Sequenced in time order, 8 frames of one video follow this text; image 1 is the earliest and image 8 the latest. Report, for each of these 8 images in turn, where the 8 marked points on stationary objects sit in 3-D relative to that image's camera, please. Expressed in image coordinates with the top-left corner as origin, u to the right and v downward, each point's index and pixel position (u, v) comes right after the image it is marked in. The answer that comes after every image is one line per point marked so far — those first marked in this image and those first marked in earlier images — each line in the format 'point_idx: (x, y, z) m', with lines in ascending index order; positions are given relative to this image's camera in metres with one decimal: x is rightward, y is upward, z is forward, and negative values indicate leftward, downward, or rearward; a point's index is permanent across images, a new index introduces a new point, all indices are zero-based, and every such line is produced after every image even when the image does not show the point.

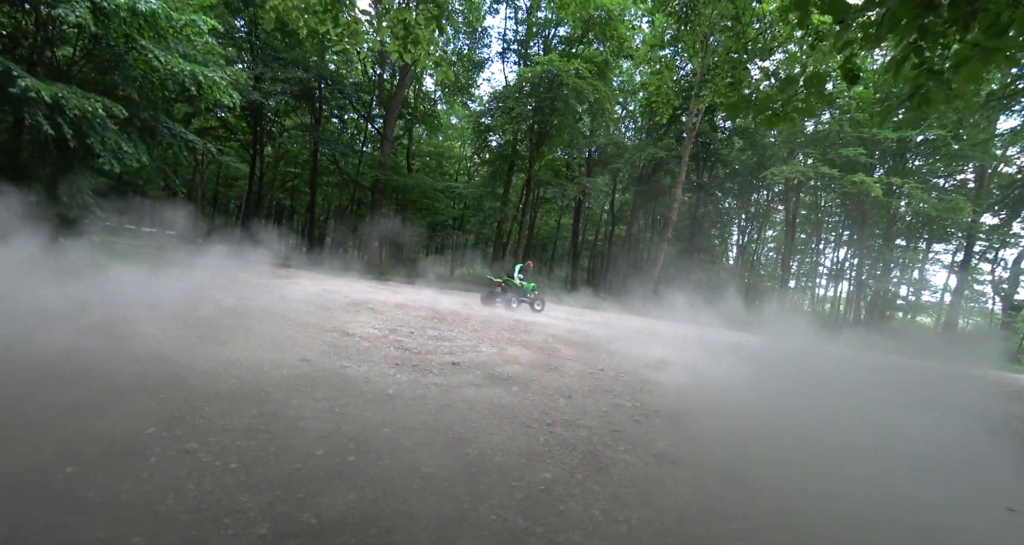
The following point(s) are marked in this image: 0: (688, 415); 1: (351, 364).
0: (+1.6, -1.3, +4.1) m
1: (-1.5, -0.9, +4.5) m
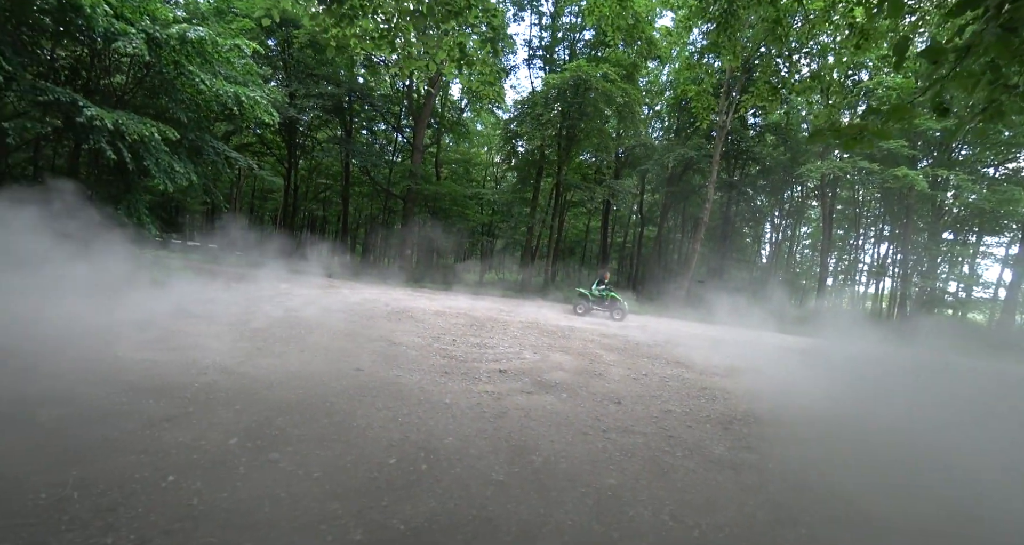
0: (+2.1, -1.3, +4.1) m
1: (-1.1, -1.0, +4.6) m
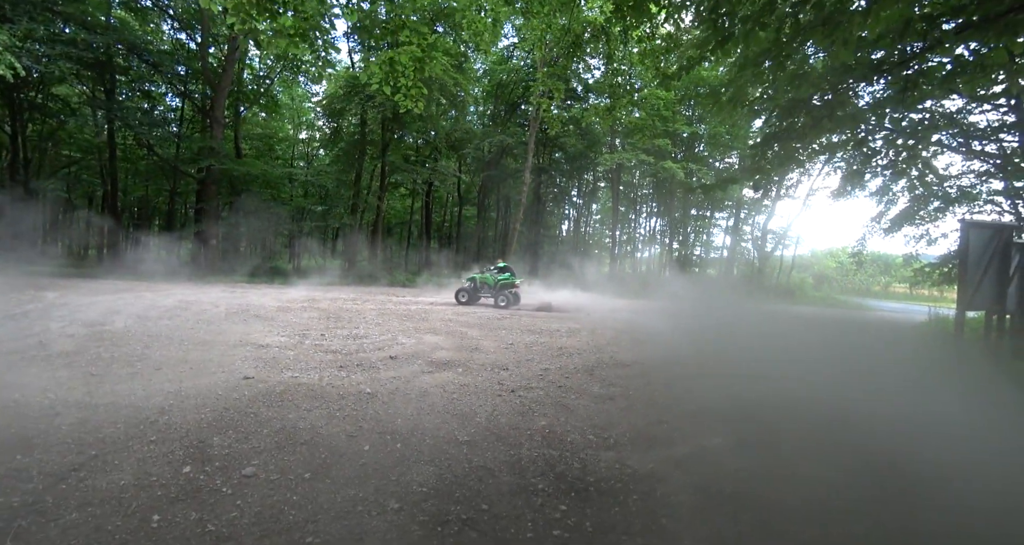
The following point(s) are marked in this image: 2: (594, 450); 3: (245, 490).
0: (+1.1, -1.1, +5.3) m
1: (-2.1, -1.0, +4.6) m
2: (+0.5, -1.1, +2.9) m
3: (-1.4, -1.1, +2.3) m
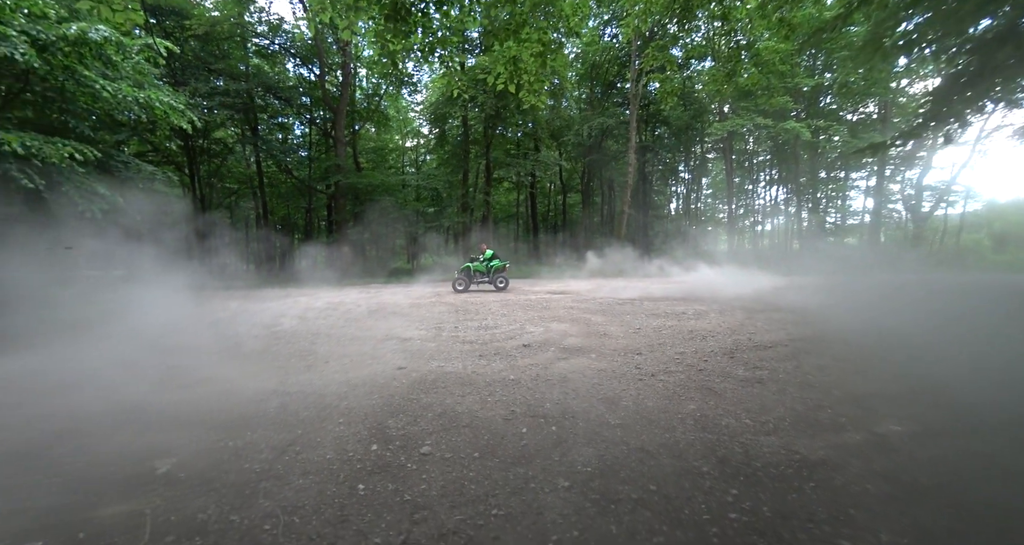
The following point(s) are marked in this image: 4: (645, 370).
0: (+2.5, -0.8, +5.0) m
1: (-0.7, -1.0, +4.9) m
2: (+1.5, -1.0, +2.8) m
3: (-0.5, -1.1, +2.6) m
4: (+1.2, -0.9, +4.2) m
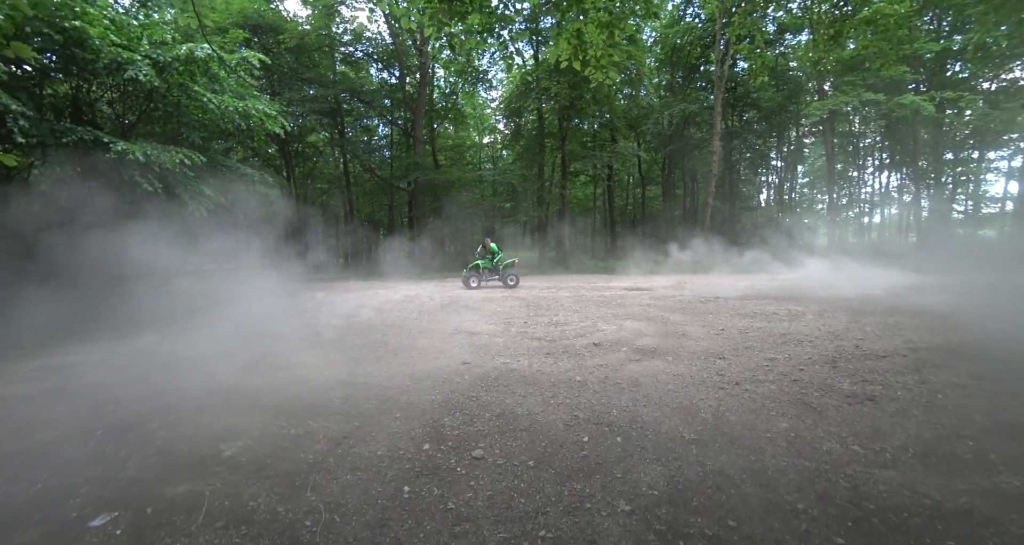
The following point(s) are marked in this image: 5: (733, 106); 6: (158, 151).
0: (+3.2, -0.8, +4.3) m
1: (0.0, -0.9, +4.8) m
2: (+1.8, -1.0, +2.3) m
3: (-0.2, -1.1, +2.5) m
4: (+1.8, -0.9, +3.8) m
5: (+9.5, +7.1, +19.7) m
6: (-6.0, +2.0, +7.9) m
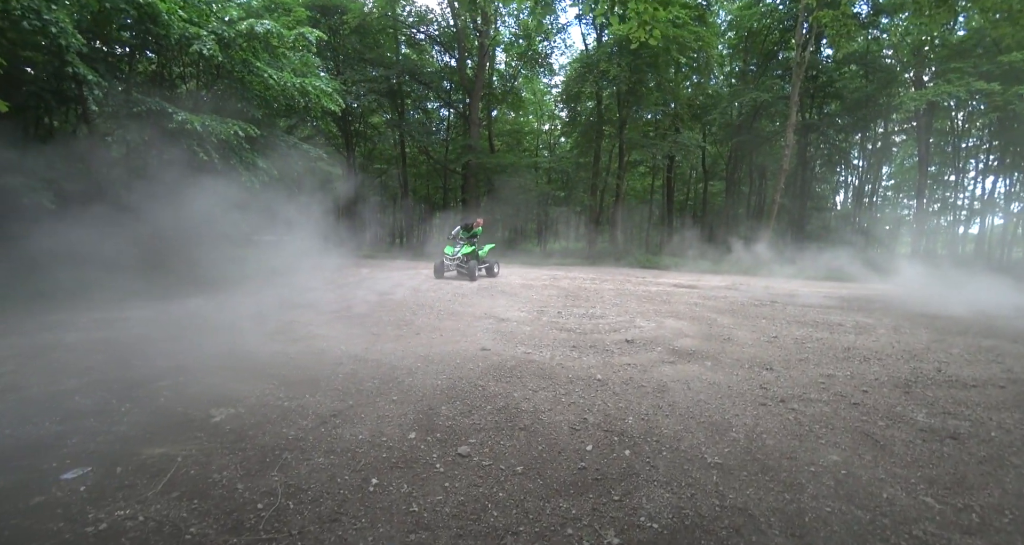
0: (+3.3, -0.9, +3.6) m
1: (+0.2, -0.8, +4.5) m
2: (+1.7, -1.0, +1.8) m
3: (-0.3, -0.9, +2.2) m
4: (+1.8, -0.8, +3.2) m
5: (+11.9, +6.9, +18.0) m
6: (-5.2, +2.6, +8.1) m
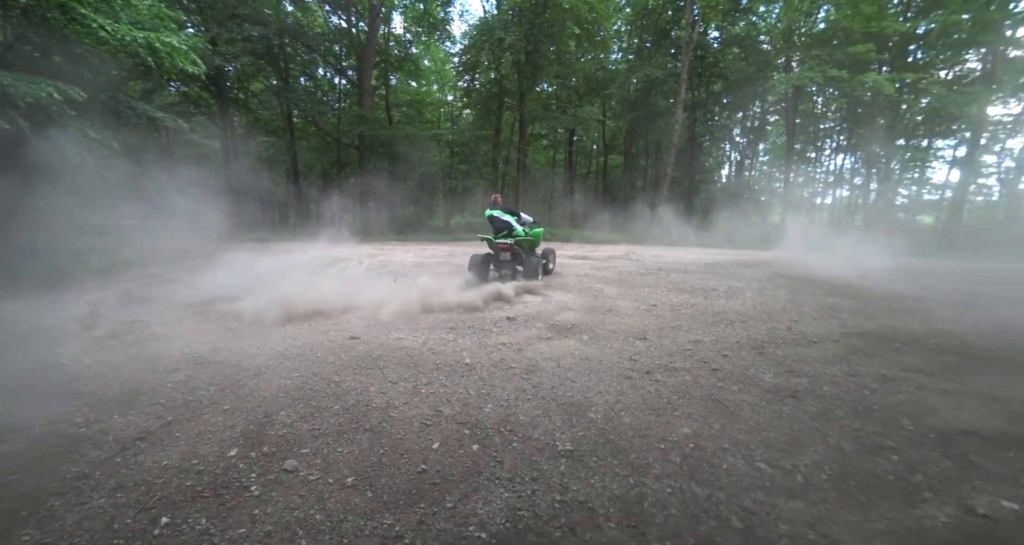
0: (+2.3, -0.6, +3.9) m
1: (-0.9, -0.6, +4.2) m
2: (+1.0, -0.9, +1.8) m
3: (-1.0, -0.9, +1.8) m
4: (+0.9, -0.7, +3.3) m
5: (+7.9, +8.2, +19.1) m
6: (-7.0, +2.8, +6.6) m
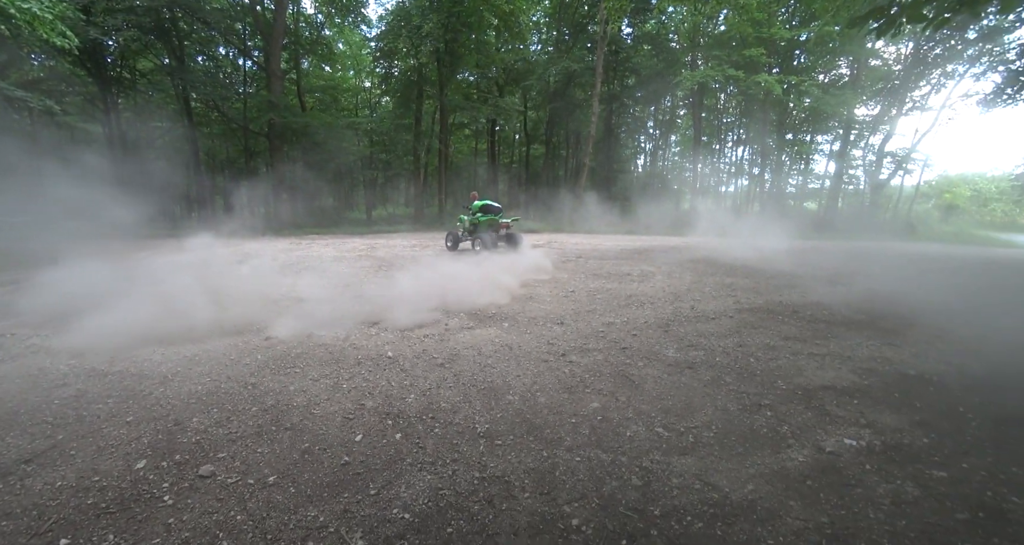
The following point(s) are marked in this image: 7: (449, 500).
0: (+1.6, -0.4, +4.3) m
1: (-1.6, -0.5, +4.1) m
2: (+0.7, -0.8, +2.1) m
3: (-1.3, -0.9, +1.8) m
4: (+0.4, -0.6, +3.5) m
5: (+4.5, +8.8, +20.0) m
6: (-8.1, +2.6, +5.5) m
7: (-0.2, -0.8, +1.7) m
